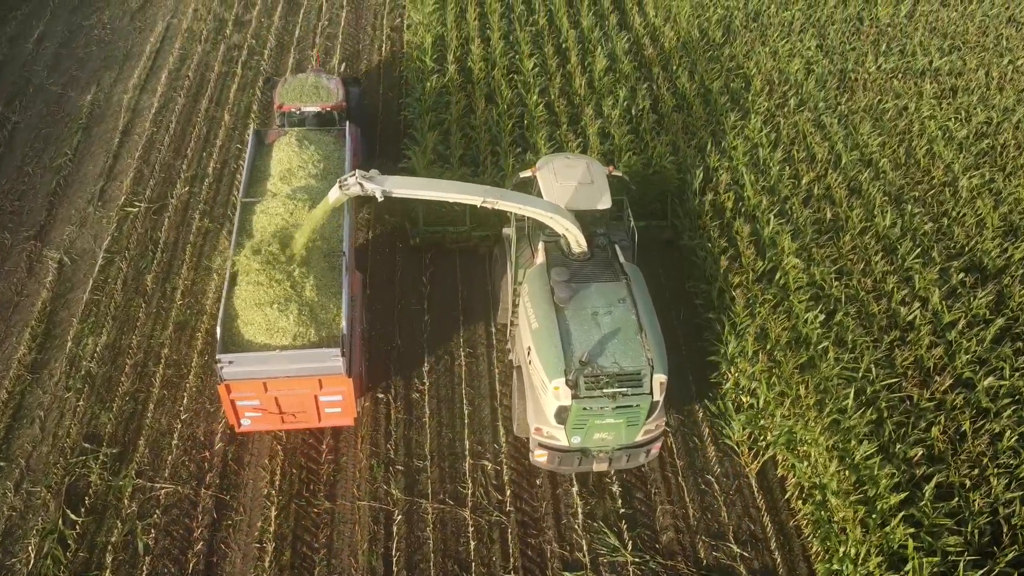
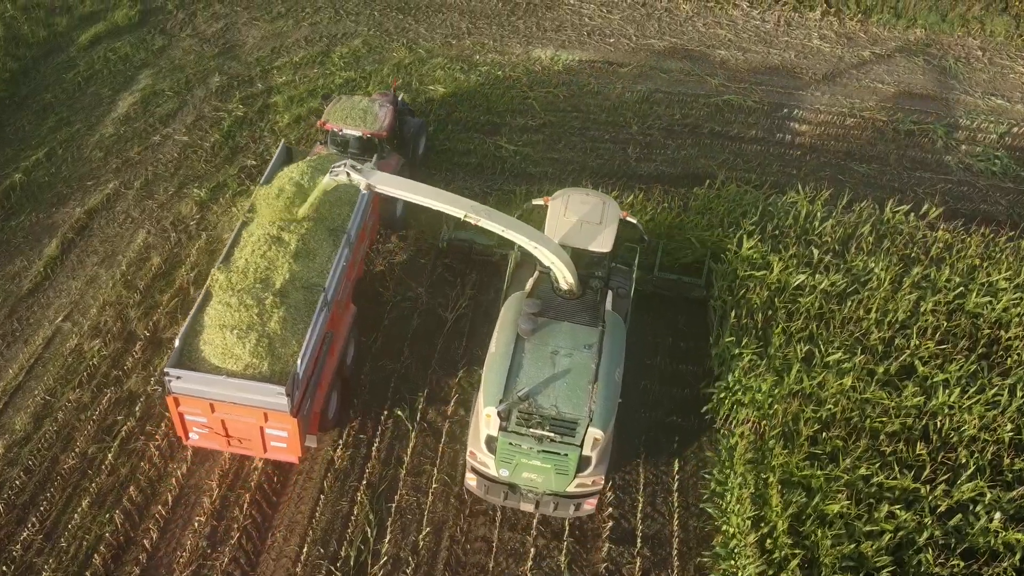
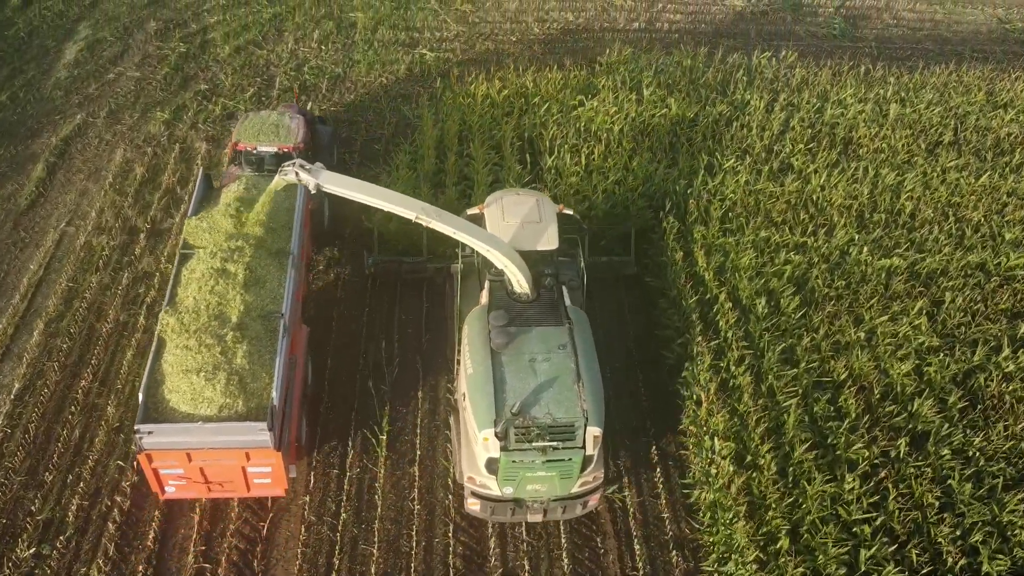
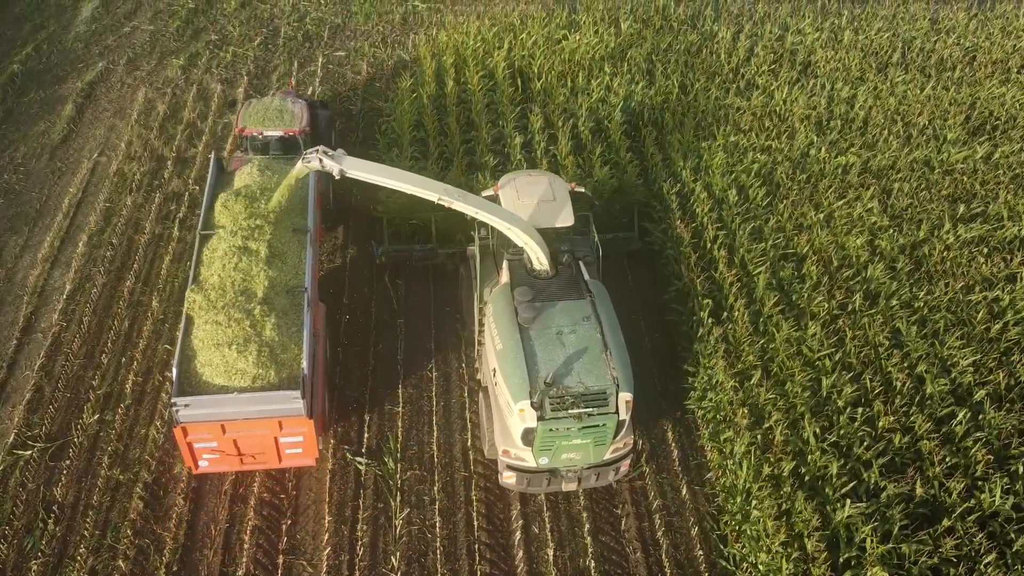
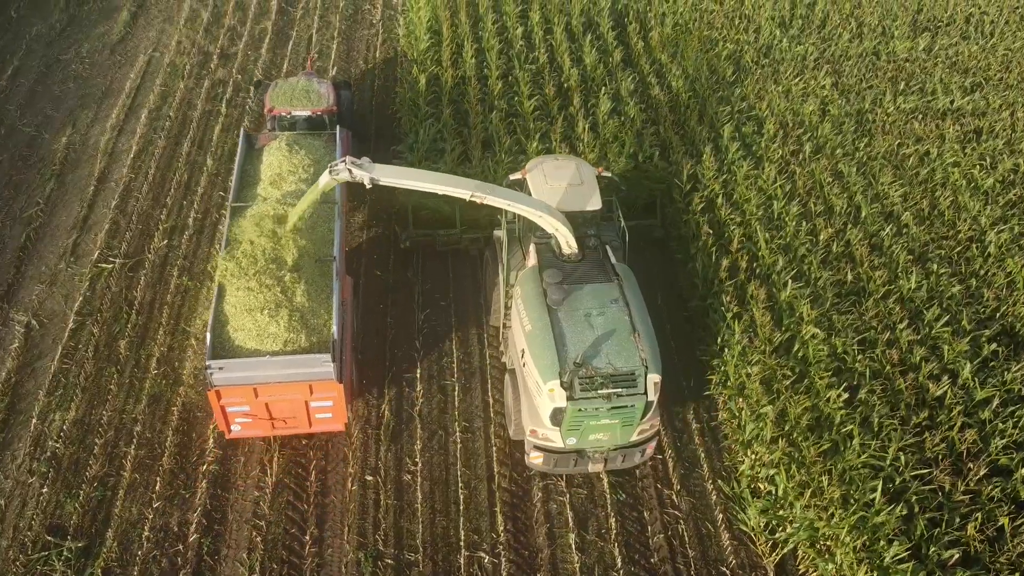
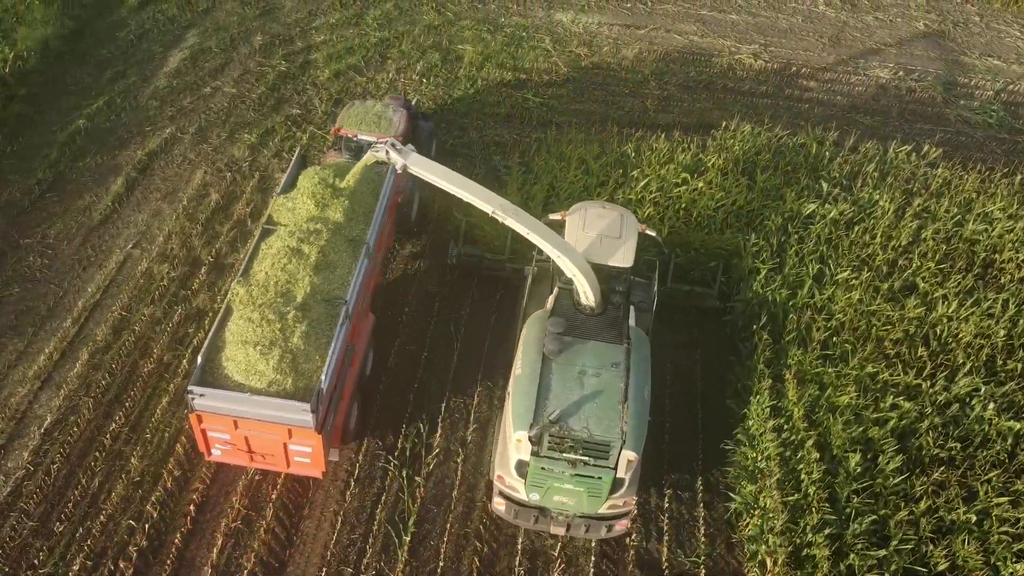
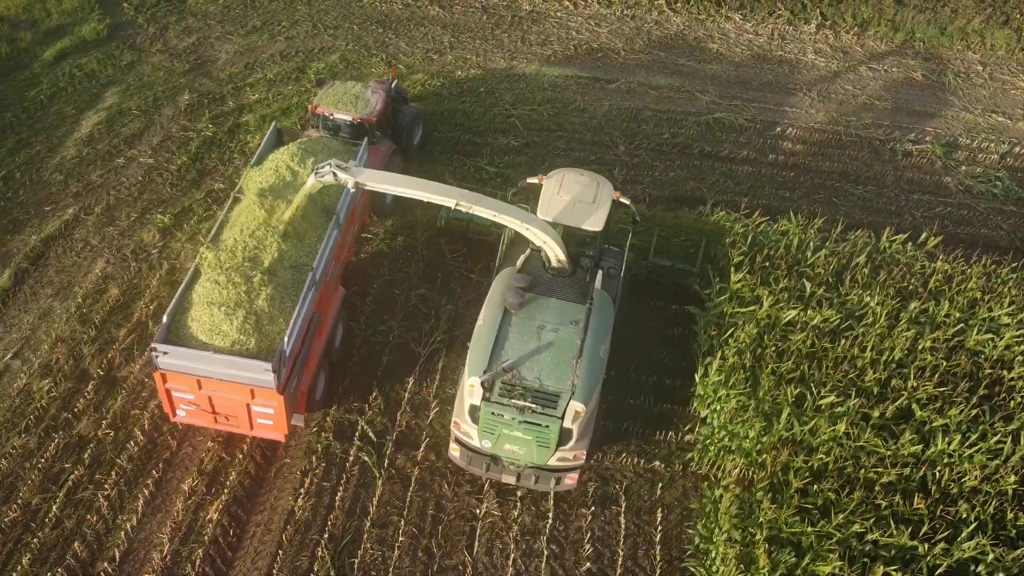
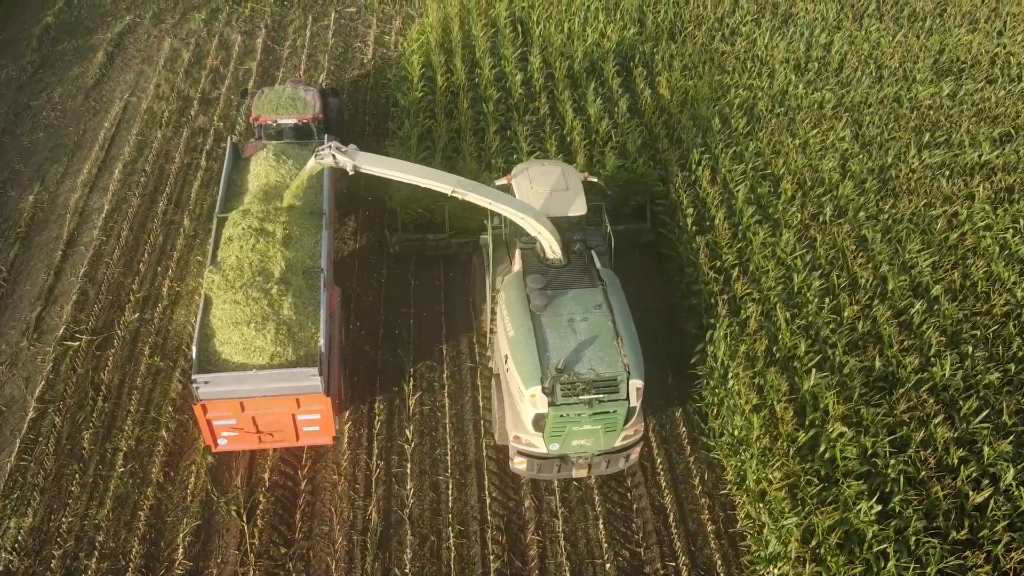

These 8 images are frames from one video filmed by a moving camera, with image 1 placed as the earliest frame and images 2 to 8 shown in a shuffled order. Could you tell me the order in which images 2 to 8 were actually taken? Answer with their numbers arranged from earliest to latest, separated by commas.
5, 8, 4, 3, 6, 2, 7
